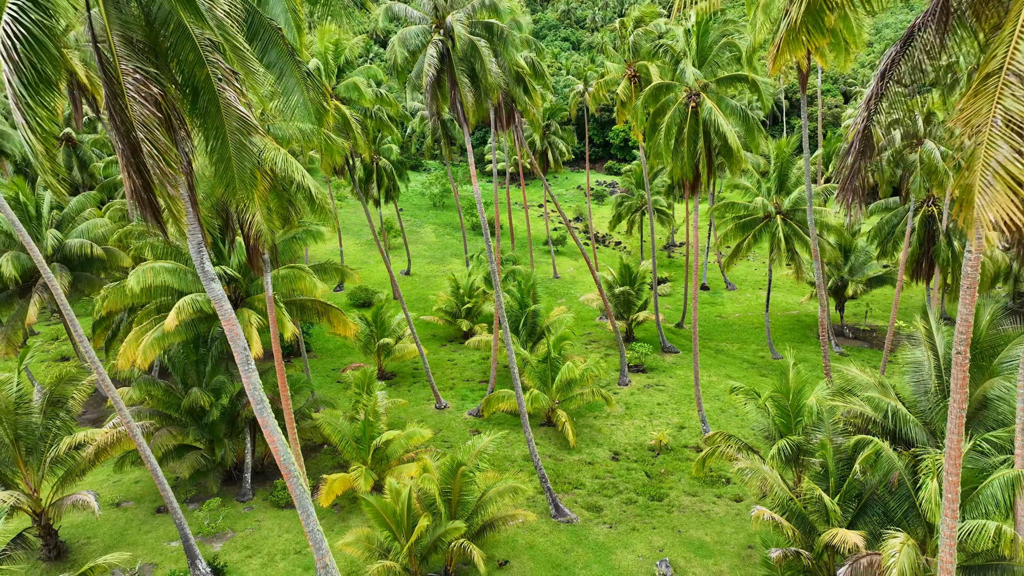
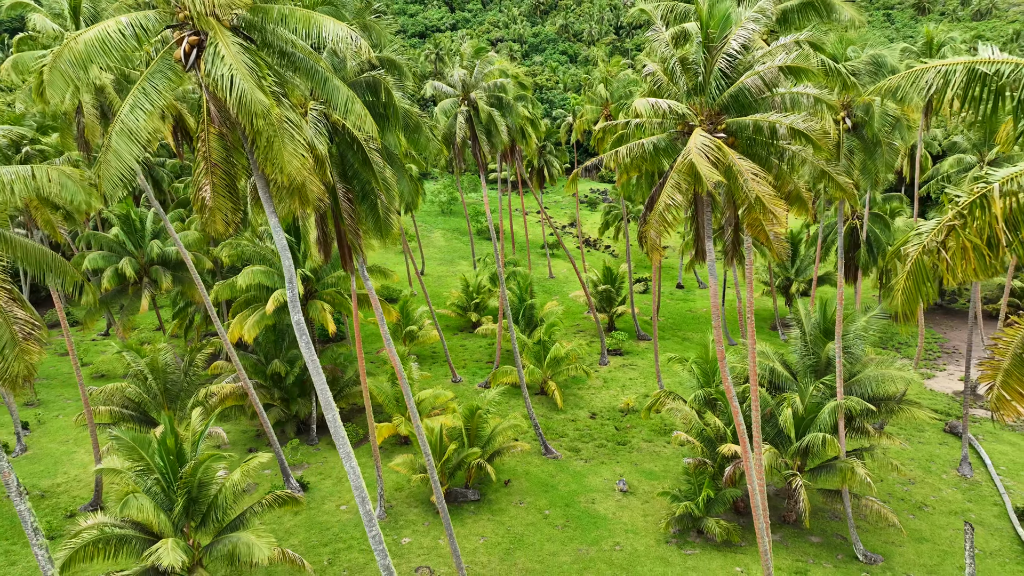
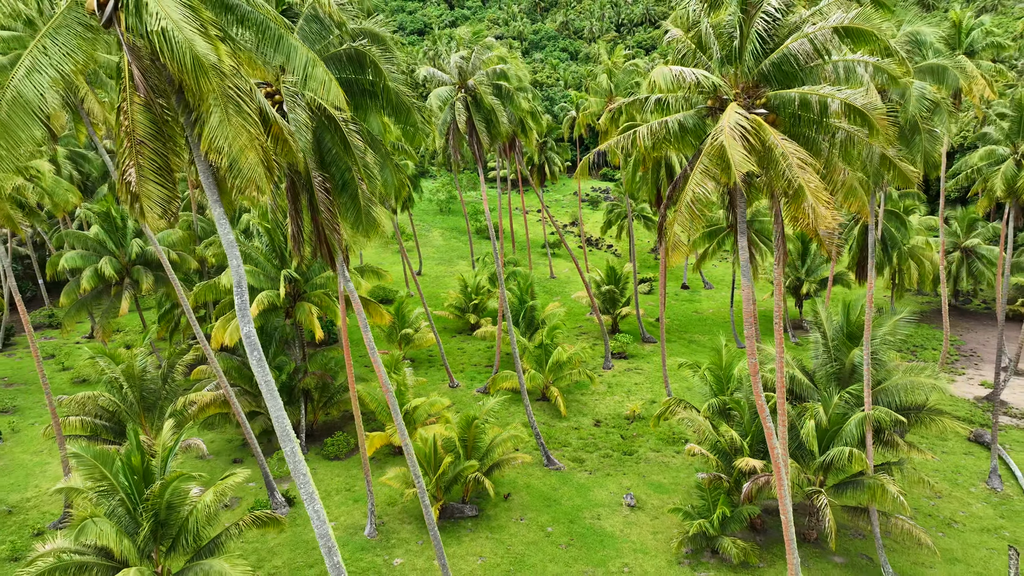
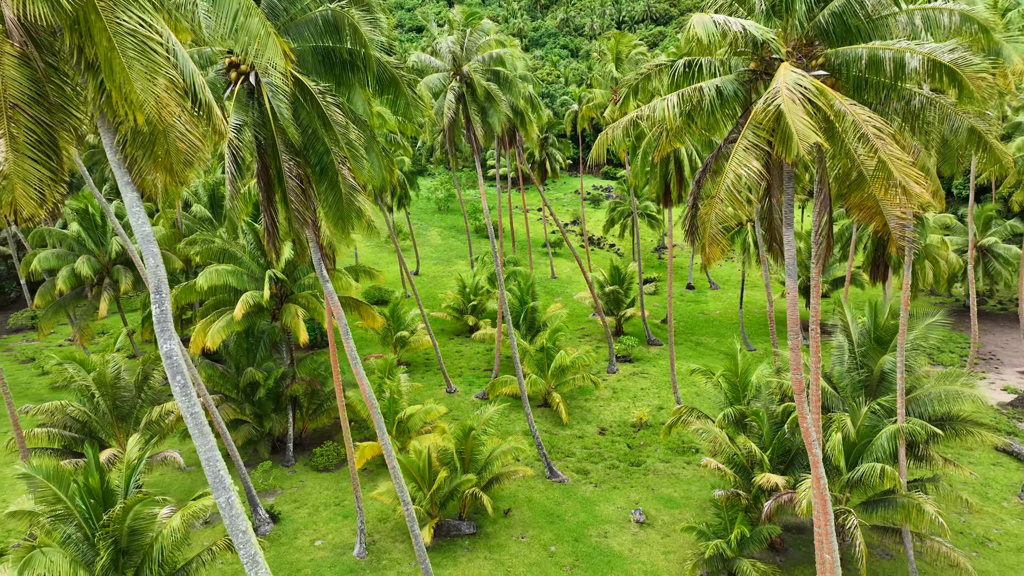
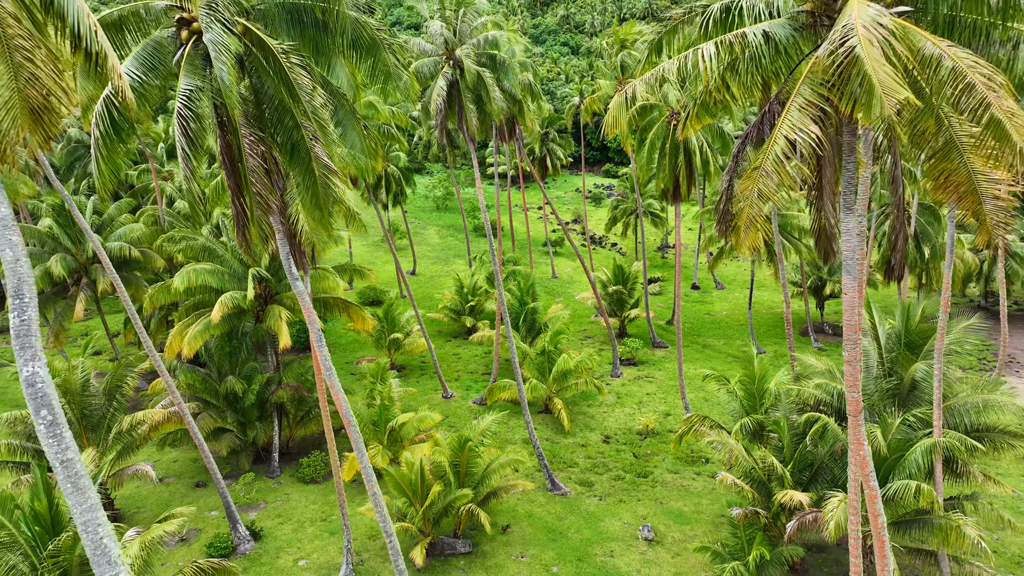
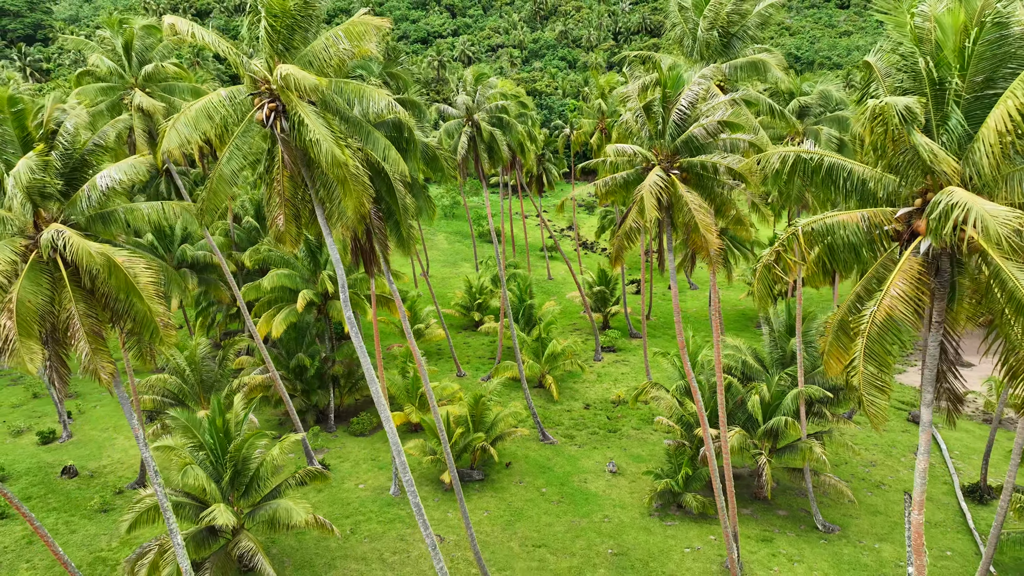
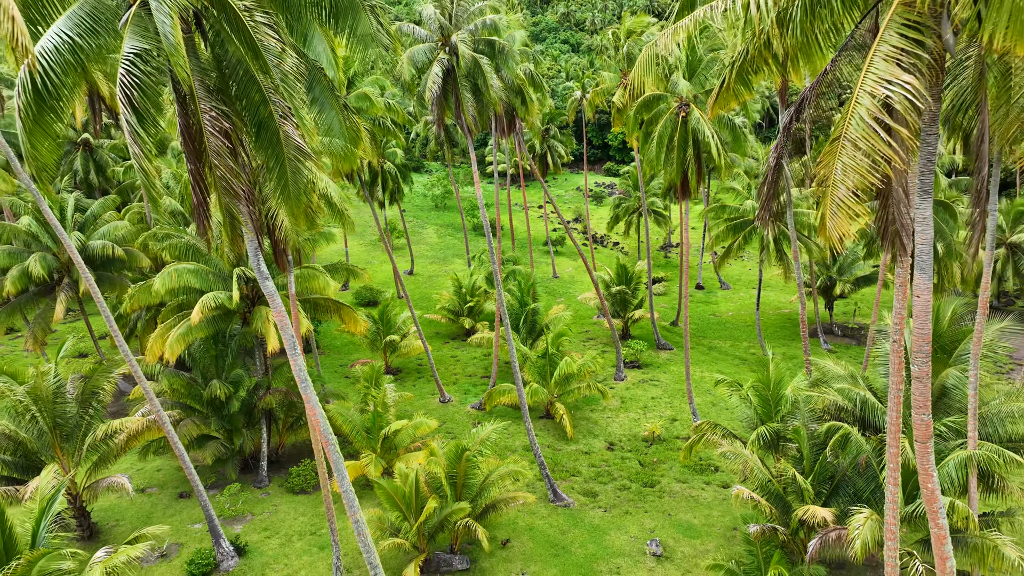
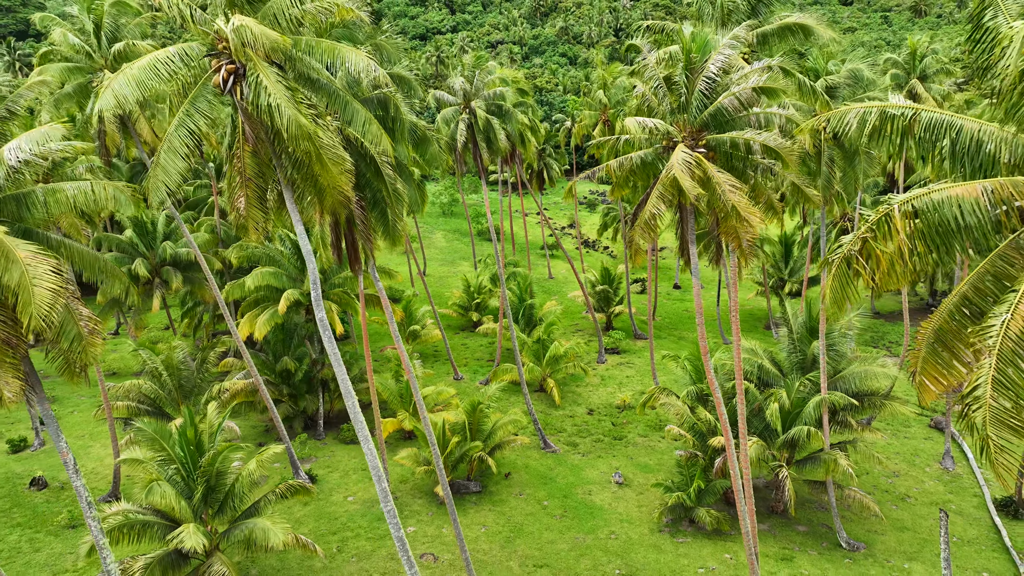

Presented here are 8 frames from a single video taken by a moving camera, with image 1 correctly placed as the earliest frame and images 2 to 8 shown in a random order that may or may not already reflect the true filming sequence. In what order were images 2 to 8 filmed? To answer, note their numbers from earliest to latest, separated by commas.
7, 5, 4, 3, 2, 8, 6
